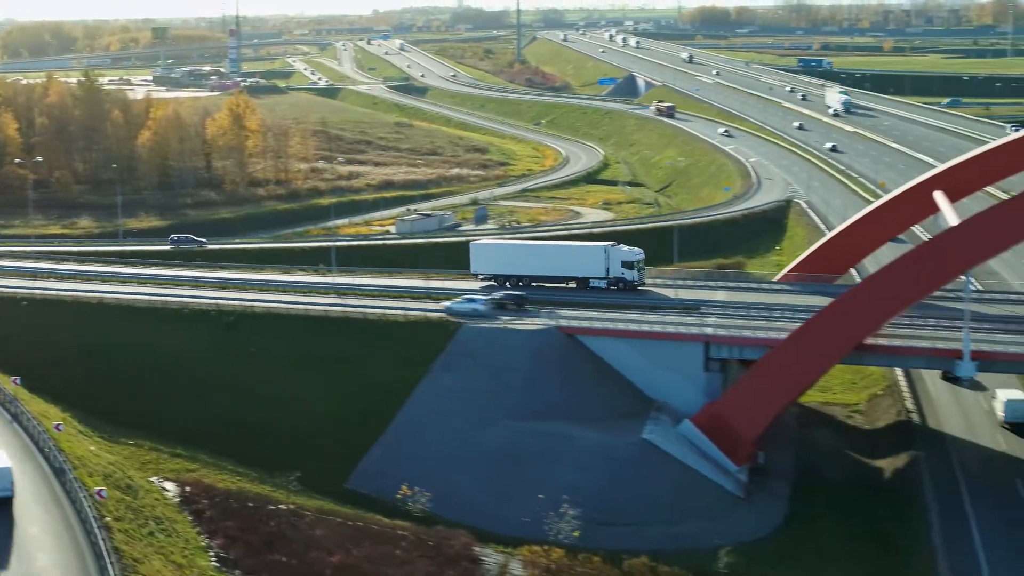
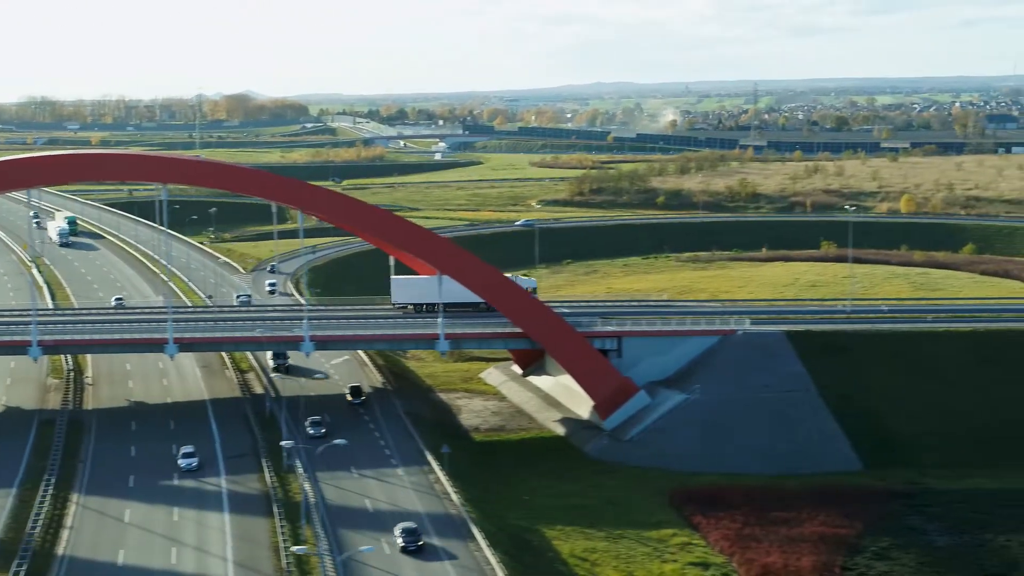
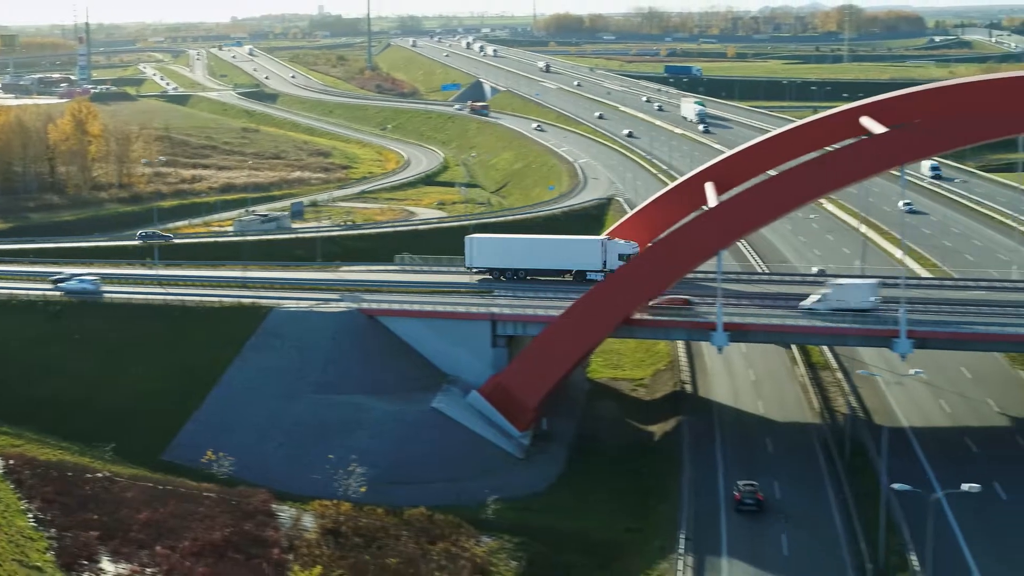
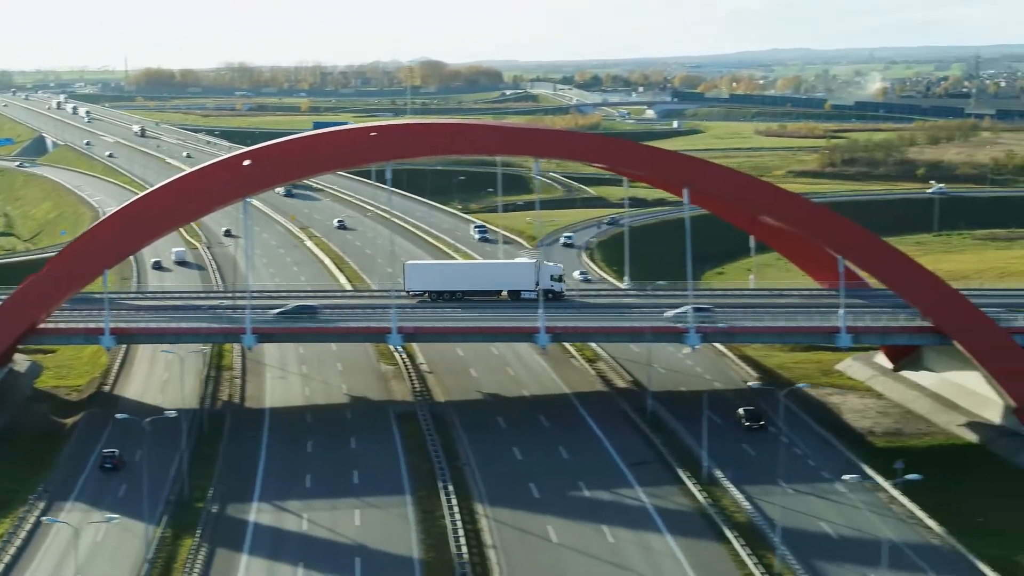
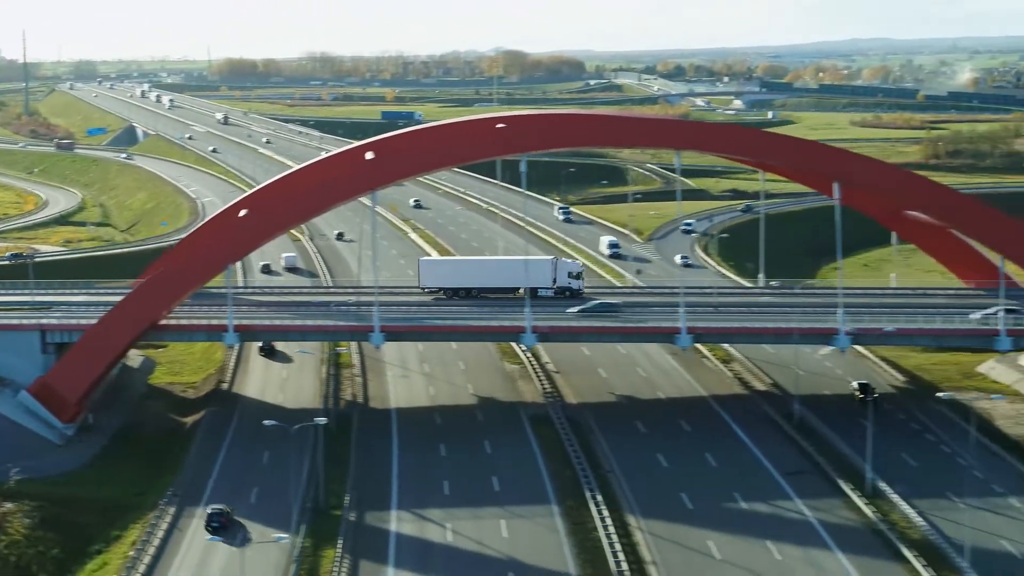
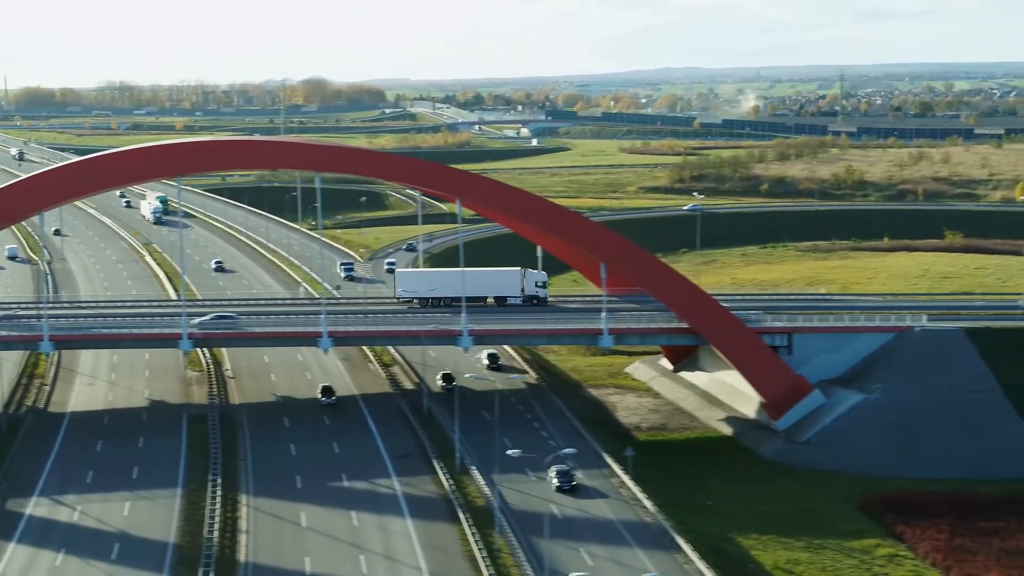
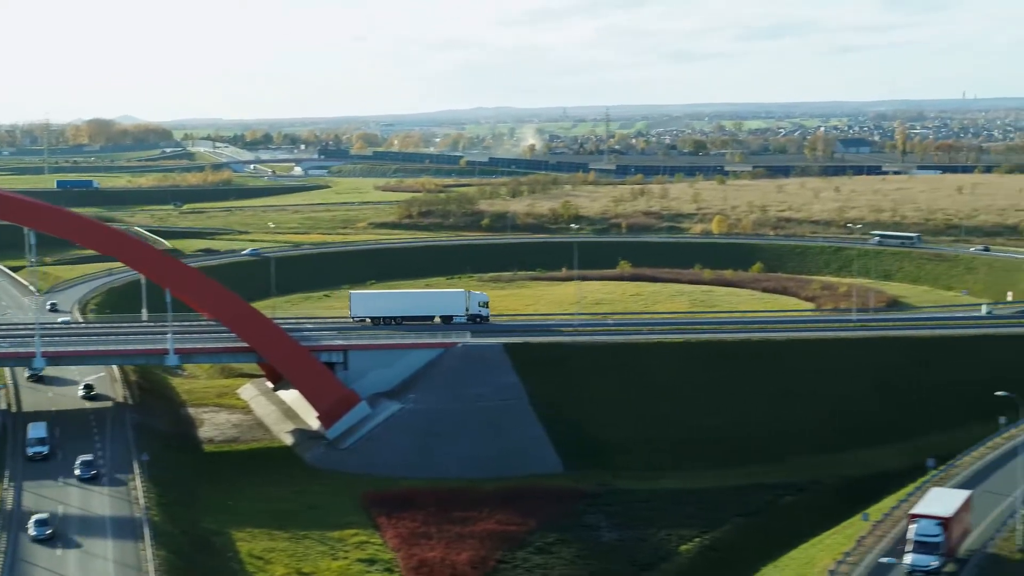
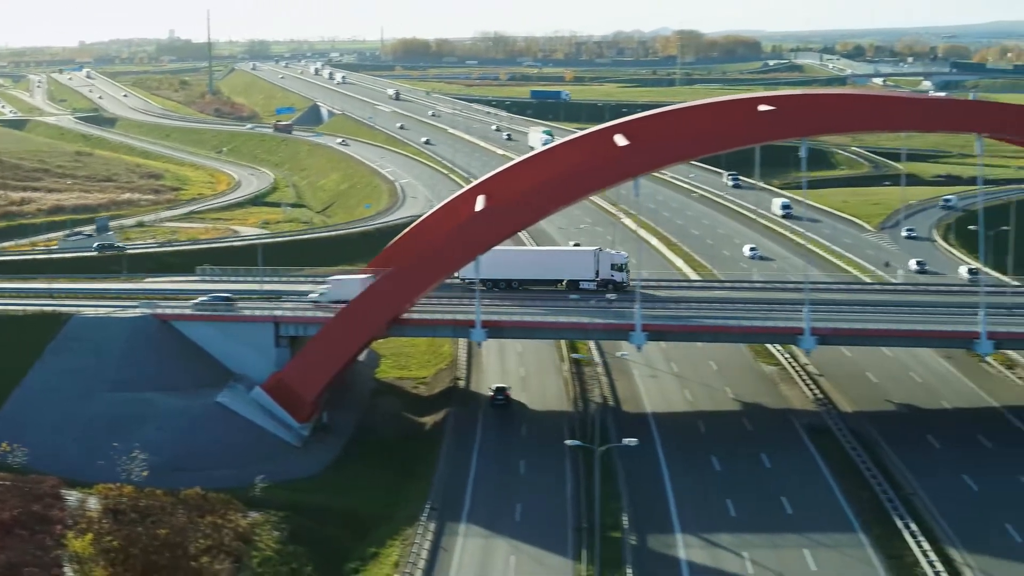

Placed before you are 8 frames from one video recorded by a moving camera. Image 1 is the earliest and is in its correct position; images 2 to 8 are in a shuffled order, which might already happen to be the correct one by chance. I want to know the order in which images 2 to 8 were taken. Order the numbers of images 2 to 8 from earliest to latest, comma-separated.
3, 8, 5, 4, 6, 2, 7
